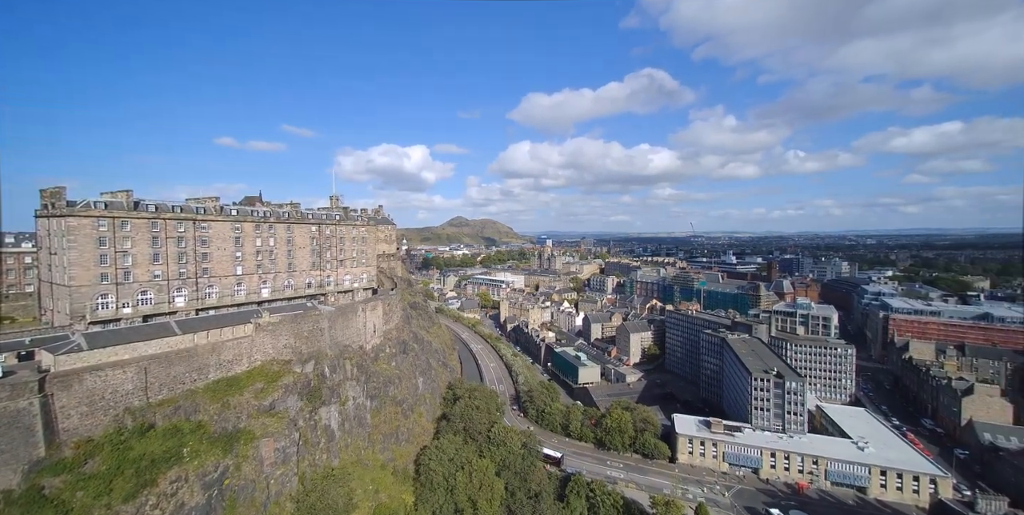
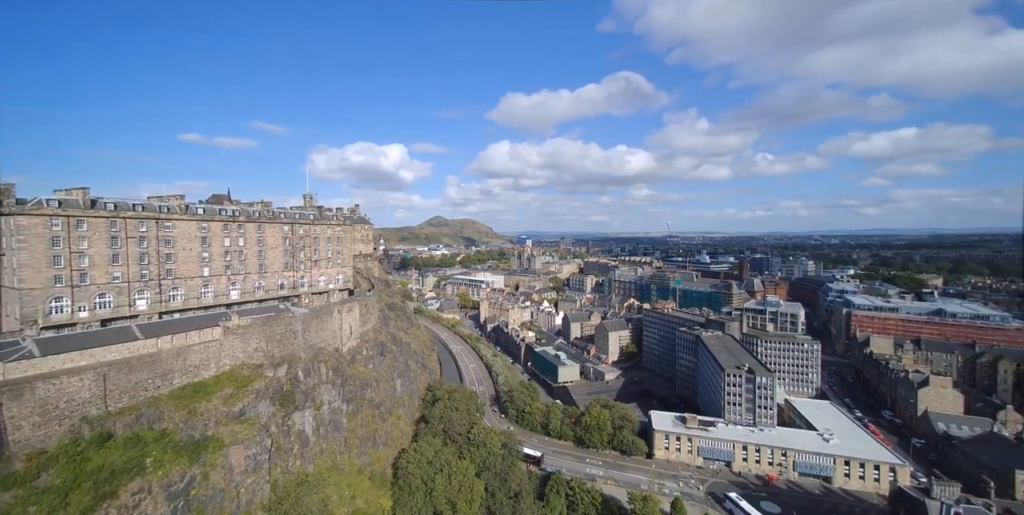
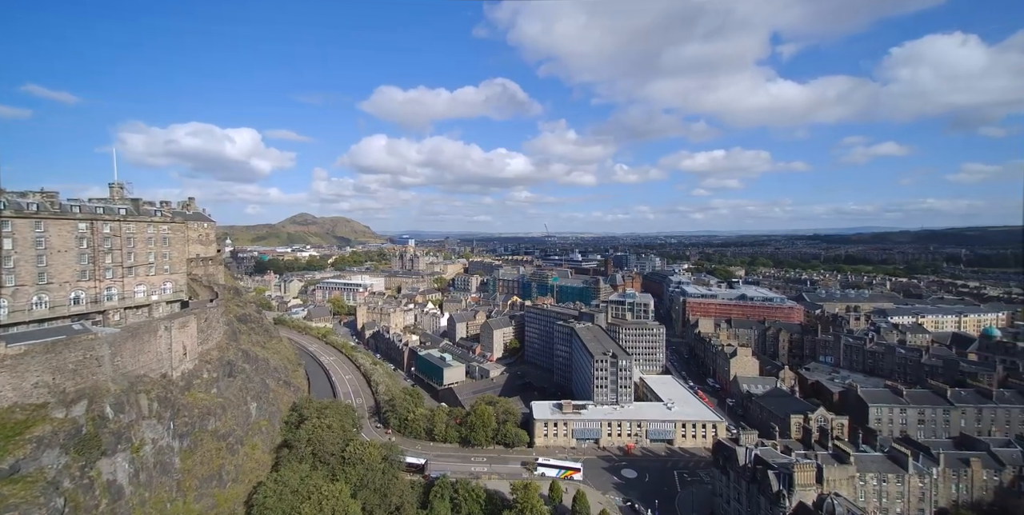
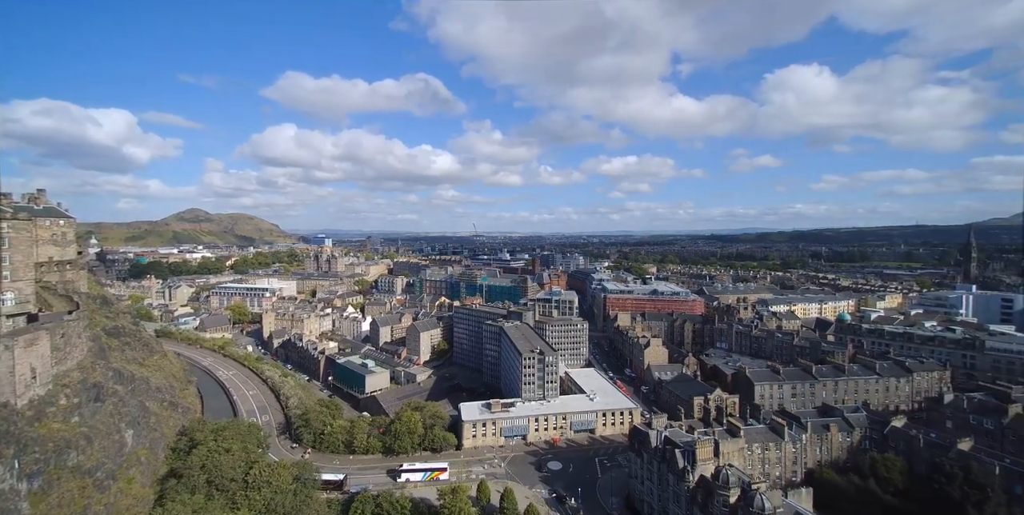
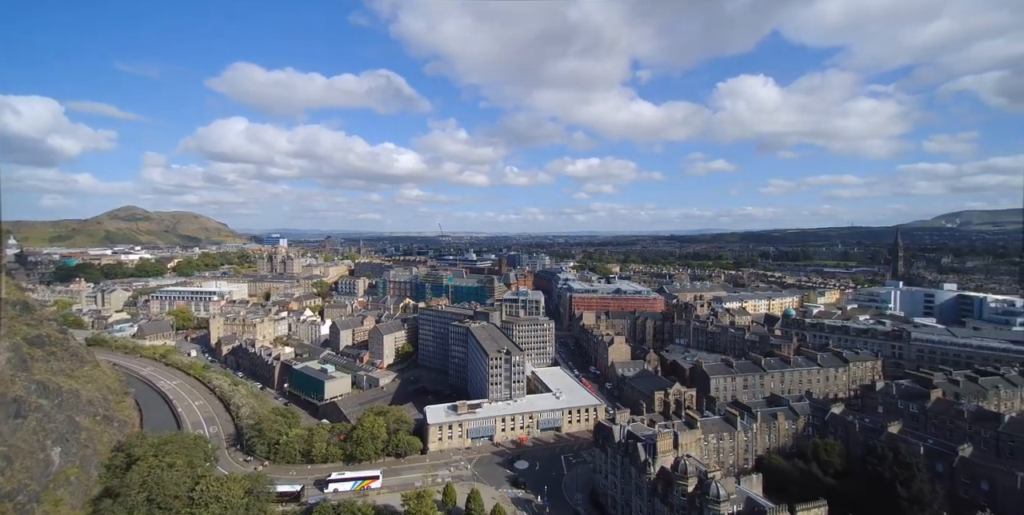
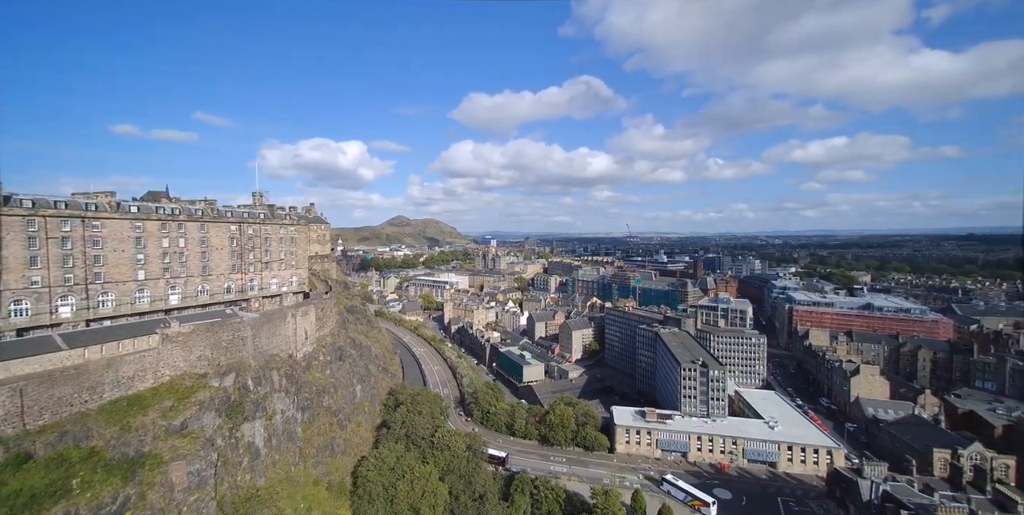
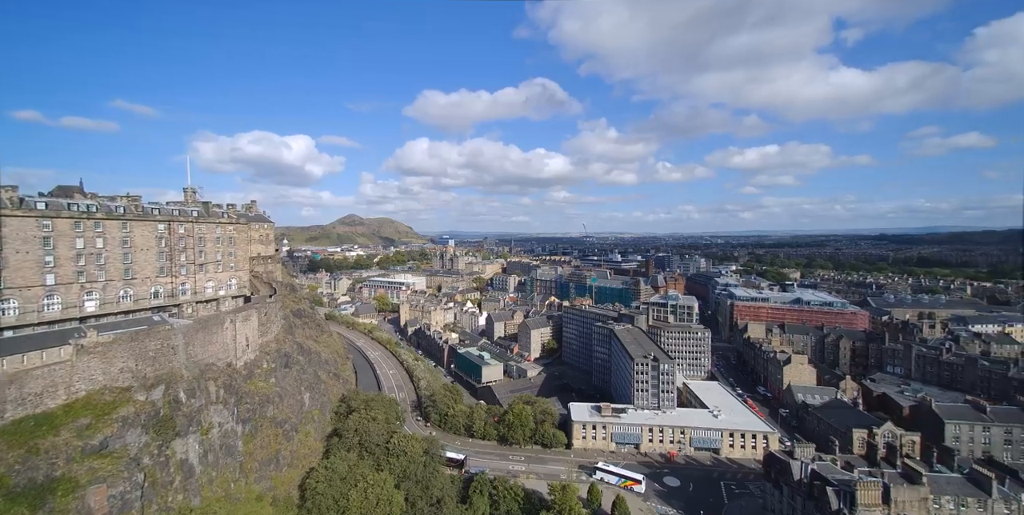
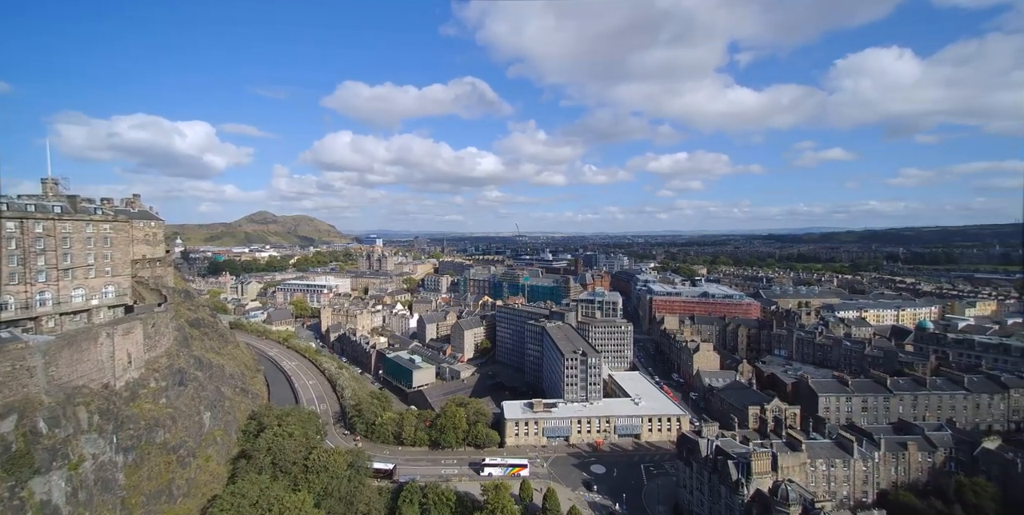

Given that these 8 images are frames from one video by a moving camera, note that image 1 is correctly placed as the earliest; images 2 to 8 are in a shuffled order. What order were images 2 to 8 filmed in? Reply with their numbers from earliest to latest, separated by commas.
2, 6, 7, 3, 8, 4, 5
